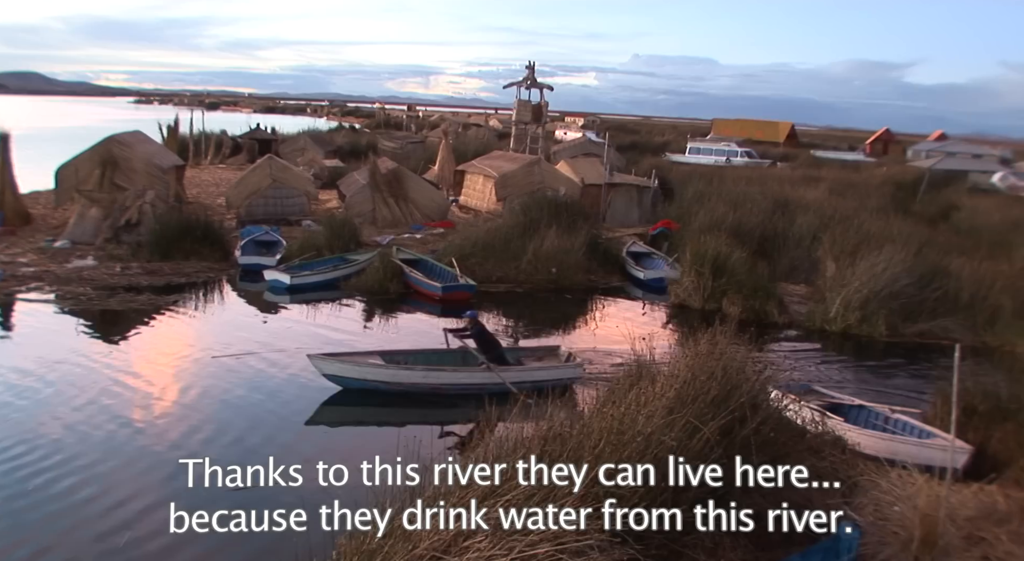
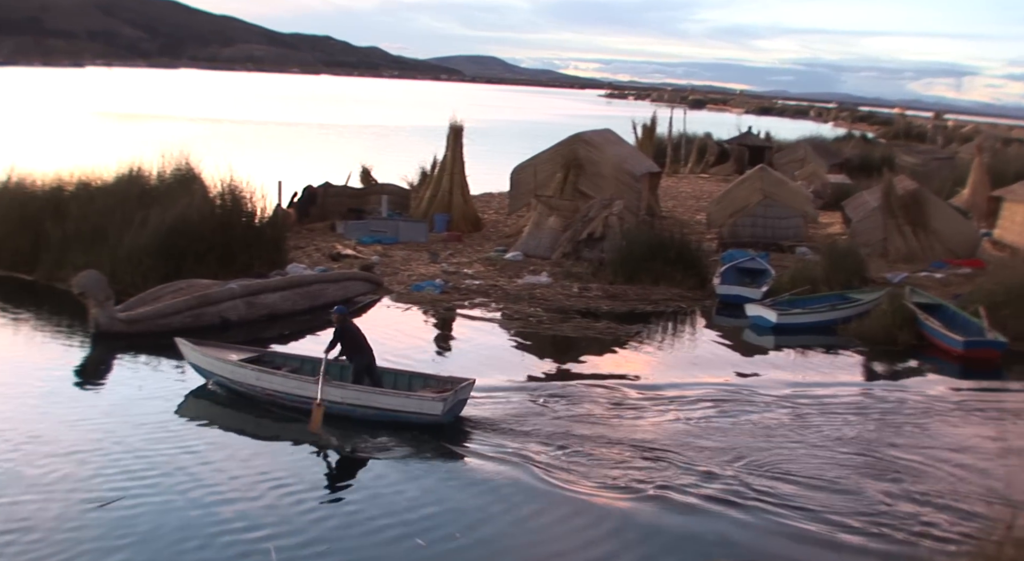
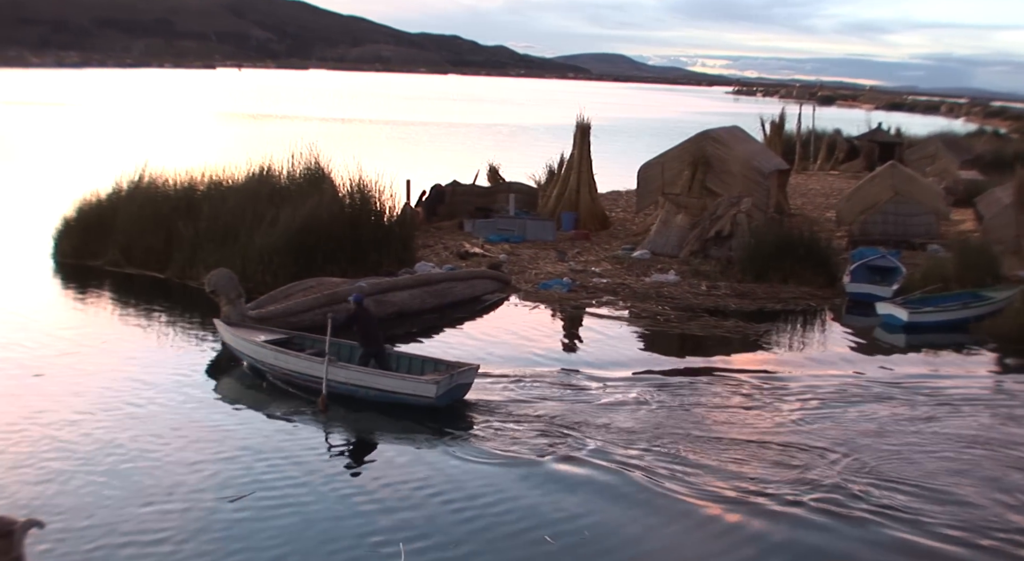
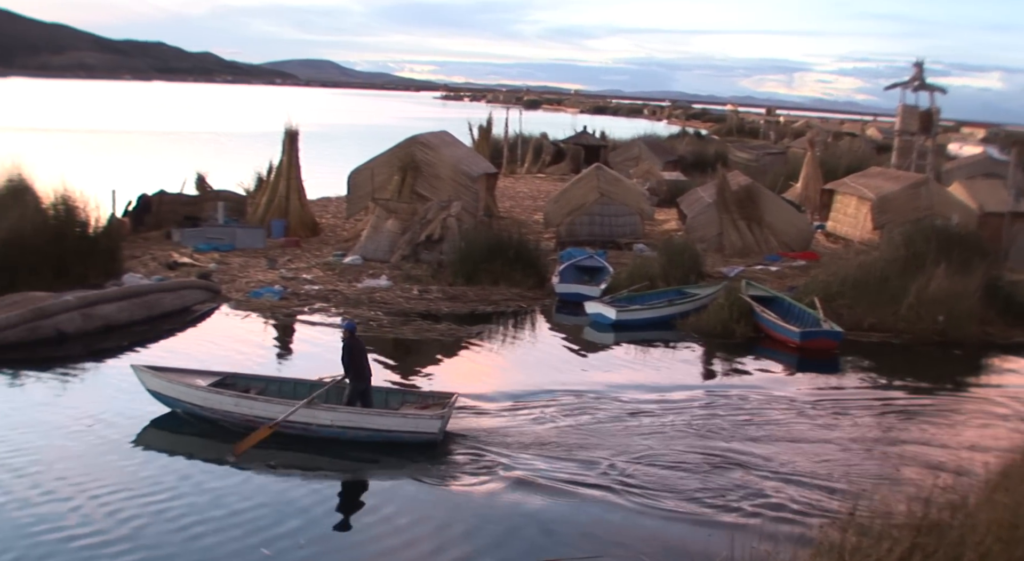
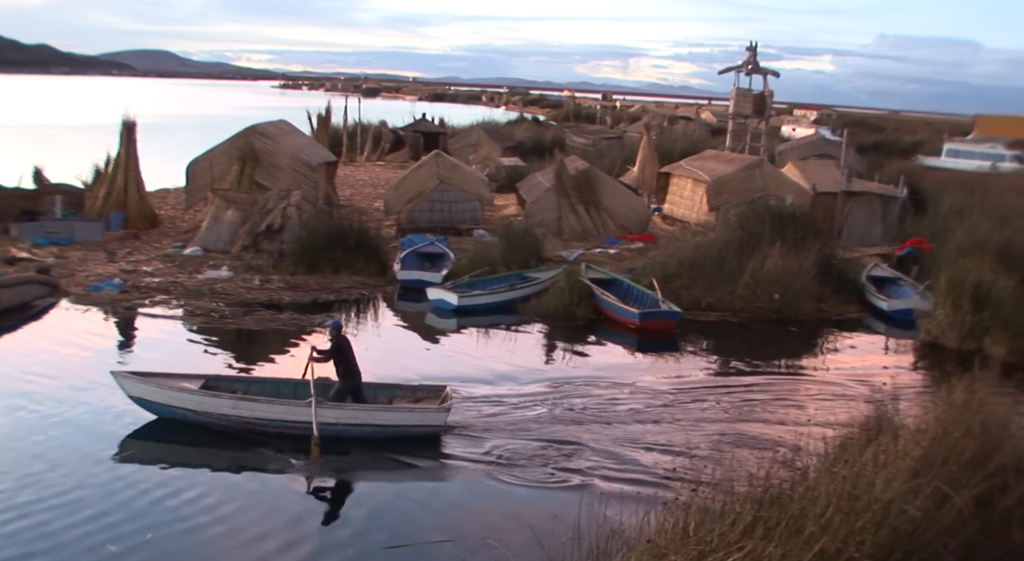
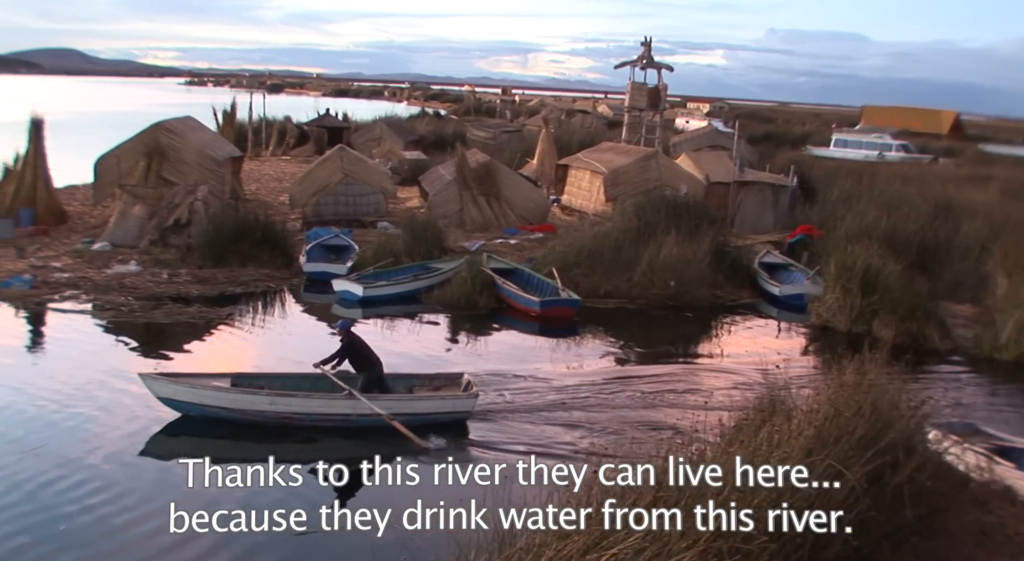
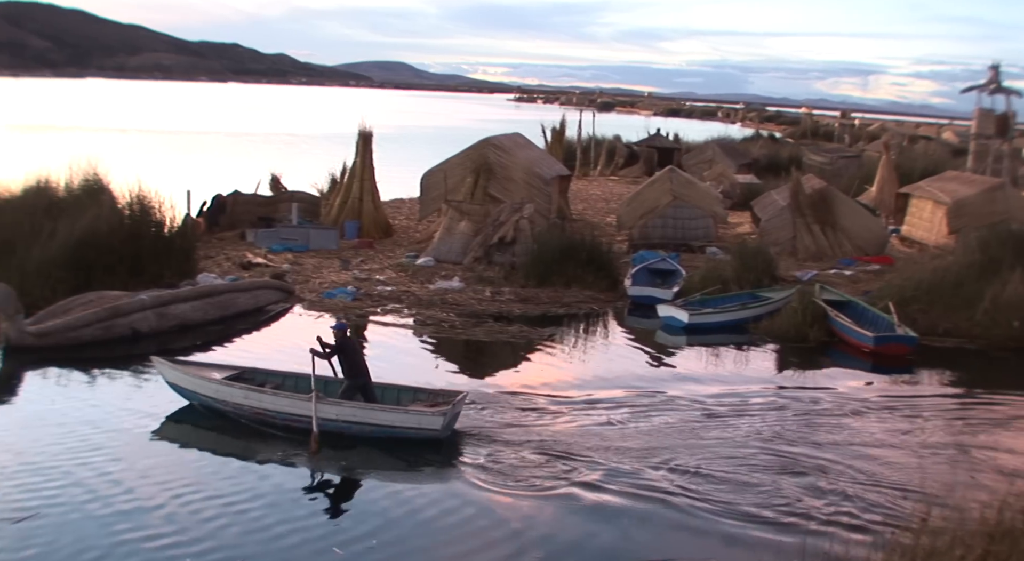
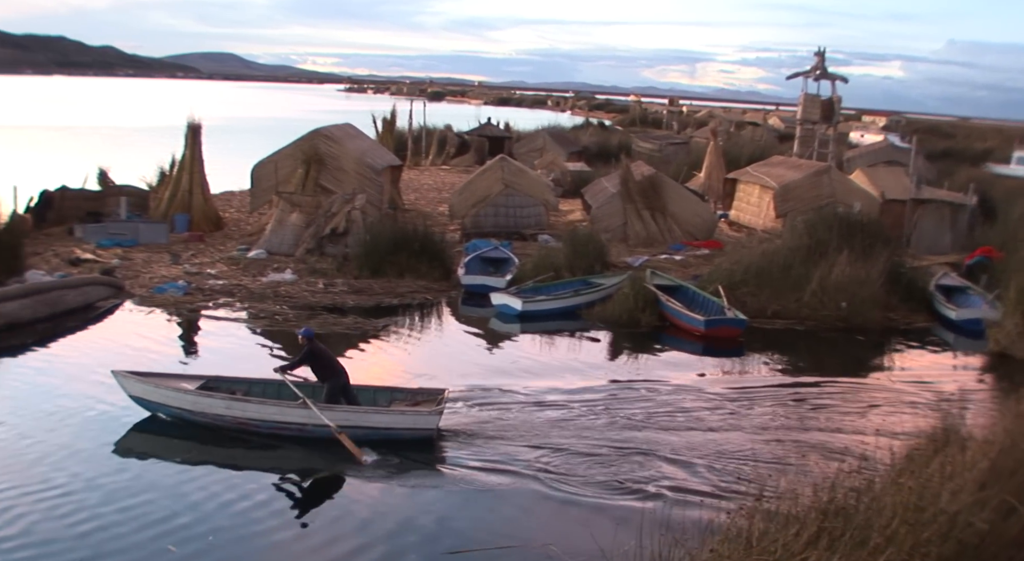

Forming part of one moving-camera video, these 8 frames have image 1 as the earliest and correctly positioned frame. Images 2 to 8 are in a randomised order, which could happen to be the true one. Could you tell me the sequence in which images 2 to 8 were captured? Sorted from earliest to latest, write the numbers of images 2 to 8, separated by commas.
6, 5, 8, 4, 7, 2, 3
